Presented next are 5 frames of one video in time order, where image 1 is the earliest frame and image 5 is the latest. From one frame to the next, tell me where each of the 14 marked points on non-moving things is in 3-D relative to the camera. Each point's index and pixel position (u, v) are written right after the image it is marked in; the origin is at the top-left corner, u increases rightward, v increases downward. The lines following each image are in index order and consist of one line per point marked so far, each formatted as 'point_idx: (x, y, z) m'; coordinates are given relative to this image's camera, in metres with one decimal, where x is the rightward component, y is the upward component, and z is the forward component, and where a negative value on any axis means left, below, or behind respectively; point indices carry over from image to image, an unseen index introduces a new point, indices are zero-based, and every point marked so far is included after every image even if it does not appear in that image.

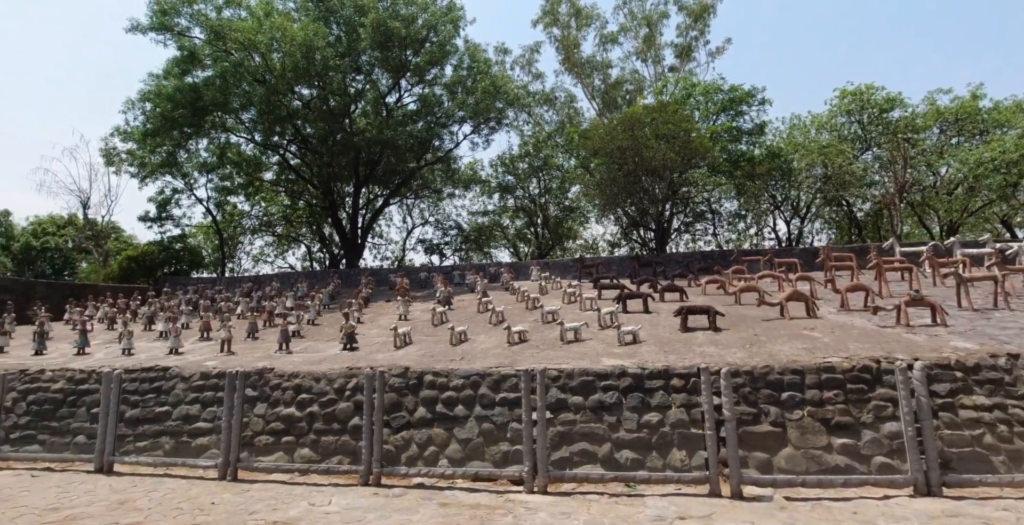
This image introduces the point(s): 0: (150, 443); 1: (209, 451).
0: (-5.8, -2.9, +8.3) m
1: (-4.6, -2.9, +8.0) m
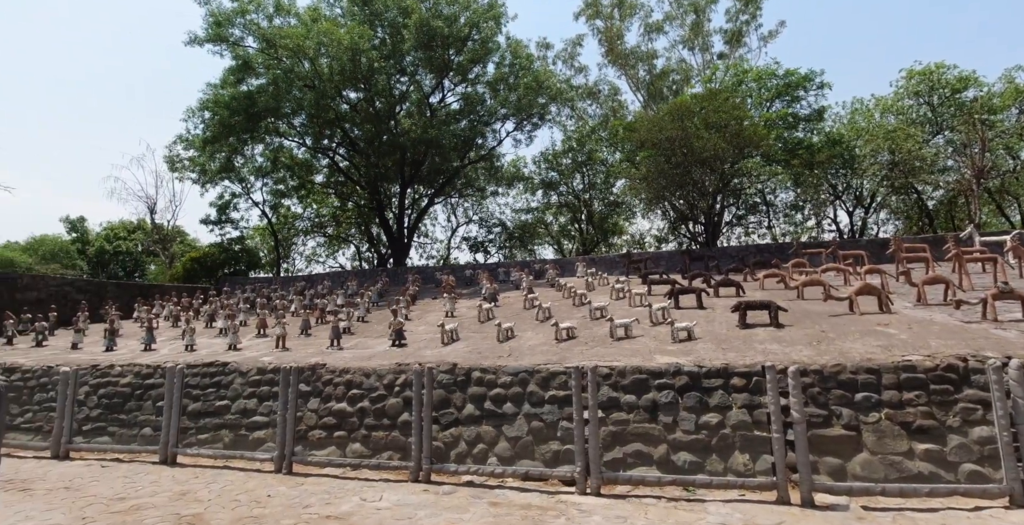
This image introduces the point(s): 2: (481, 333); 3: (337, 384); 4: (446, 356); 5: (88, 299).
0: (-5.0, -2.8, +8.7) m
1: (-3.8, -2.8, +8.2) m
2: (-0.6, -1.3, +9.9) m
3: (-2.7, -1.9, +8.2) m
4: (-1.0, -1.5, +8.1) m
5: (-14.6, -1.2, +18.1) m
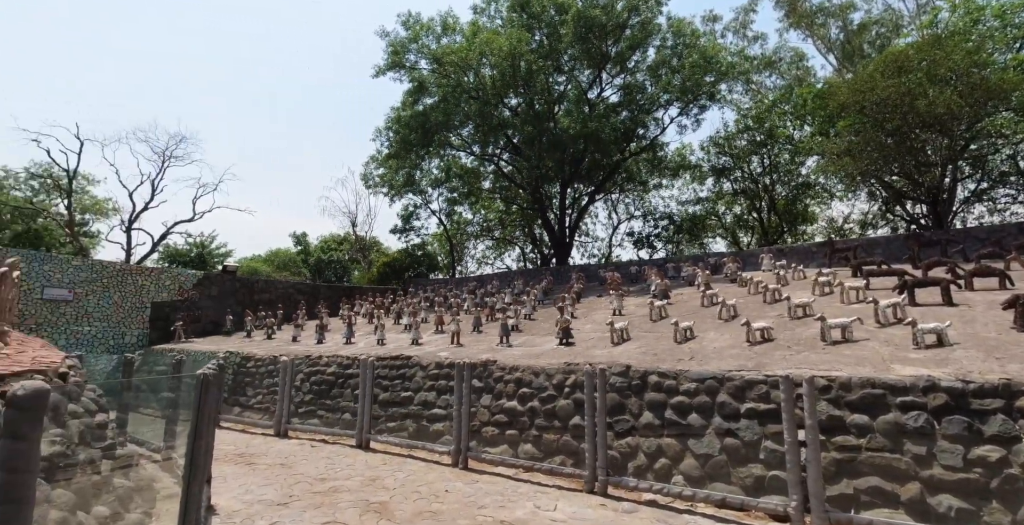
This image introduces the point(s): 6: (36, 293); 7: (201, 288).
0: (-2.0, -2.9, +9.3) m
1: (-1.1, -2.8, +8.5) m
2: (+2.5, -1.2, +9.2) m
3: (-0.1, -1.9, +8.1) m
4: (+1.5, -1.4, +7.6) m
5: (-8.4, -1.4, +21.2) m
6: (-13.8, -0.9, +15.3) m
7: (-11.0, -0.9, +18.7) m
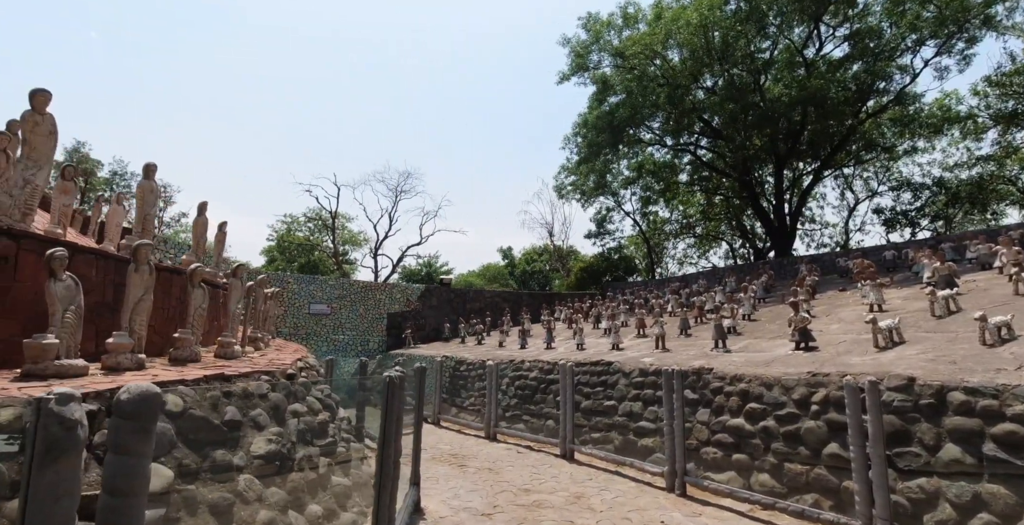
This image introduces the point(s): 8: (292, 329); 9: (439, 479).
0: (+1.5, -2.8, +8.5) m
1: (+2.0, -2.7, +7.5) m
2: (+5.5, -0.9, +6.8) m
3: (+2.8, -1.7, +6.8) m
4: (+4.1, -1.1, +5.7) m
5: (-0.1, -1.8, +22.0) m
6: (-7.3, -1.6, +18.6) m
7: (-3.5, -1.4, +20.6) m
8: (-7.7, -2.3, +18.3) m
9: (-1.0, -3.1, +7.4) m
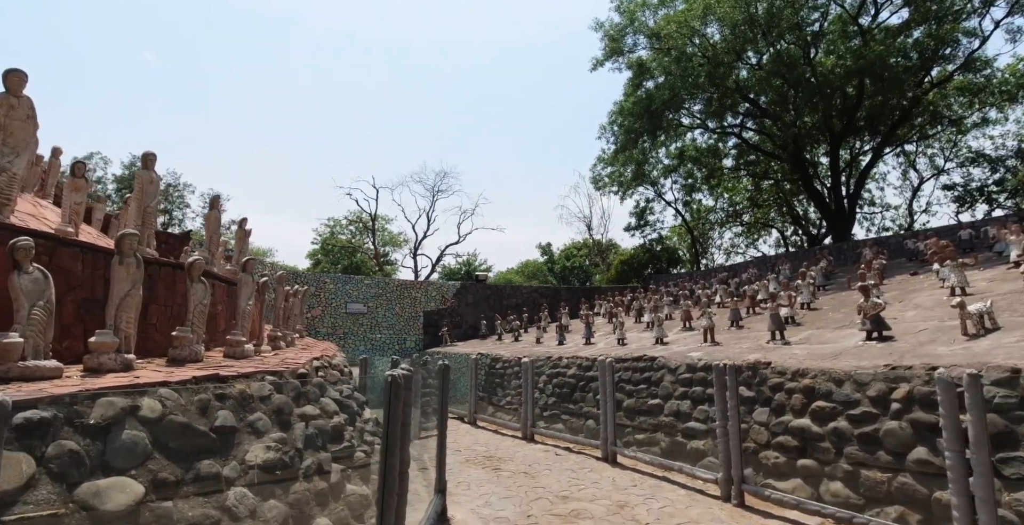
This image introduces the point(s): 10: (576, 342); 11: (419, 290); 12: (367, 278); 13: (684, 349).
0: (+2.0, -2.6, +7.9) m
1: (+2.5, -2.5, +6.7) m
2: (+5.9, -0.6, +5.8) m
3: (+3.2, -1.5, +6.0) m
4: (+4.4, -0.9, +4.8) m
5: (+1.5, -1.6, +21.4) m
6: (-6.0, -1.6, +18.5) m
7: (-2.1, -1.3, +20.3) m
8: (-6.4, -2.3, +18.3) m
9: (-0.5, -3.0, +7.0) m
10: (+1.7, -2.2, +14.2) m
11: (-3.6, -1.1, +19.9) m
12: (-5.3, -0.6, +19.1) m
13: (+3.0, -1.5, +9.2) m
